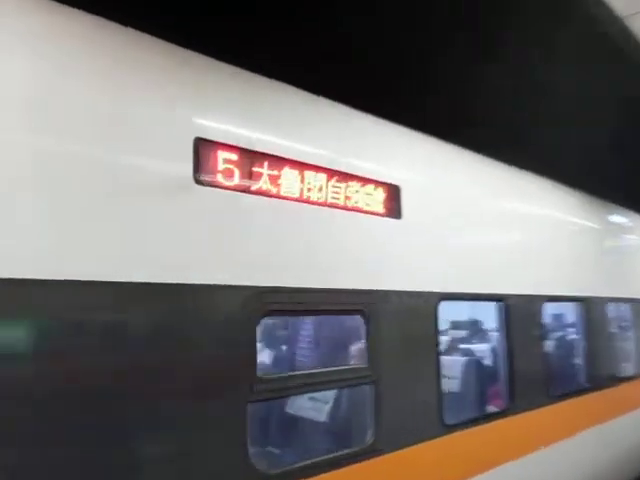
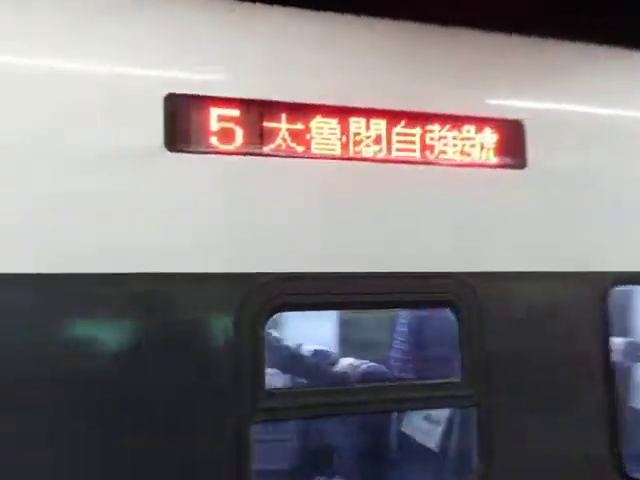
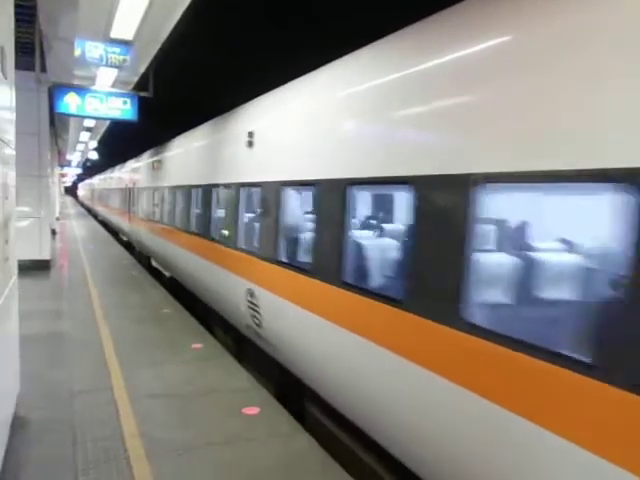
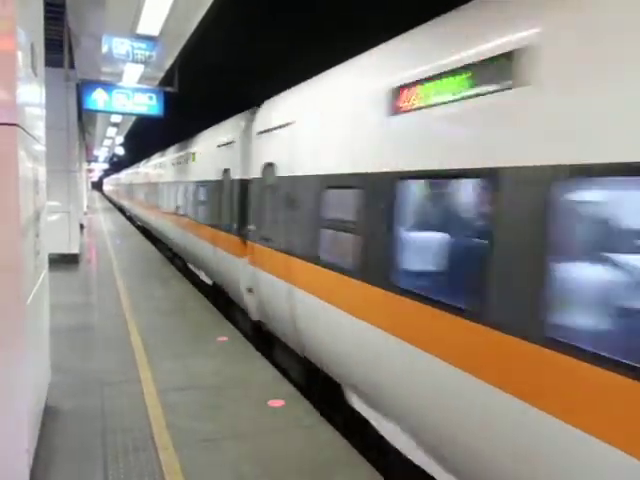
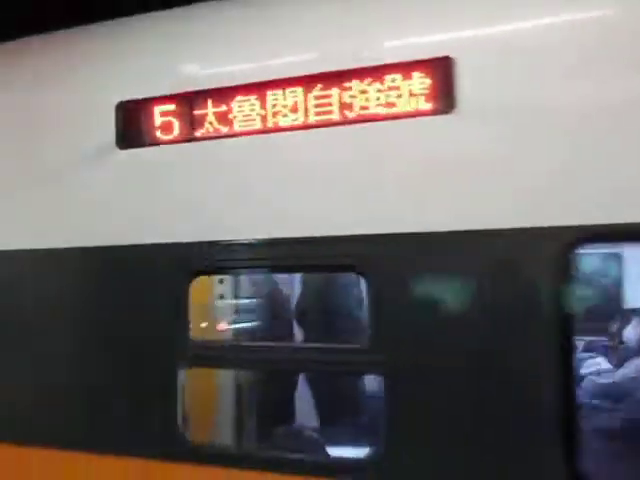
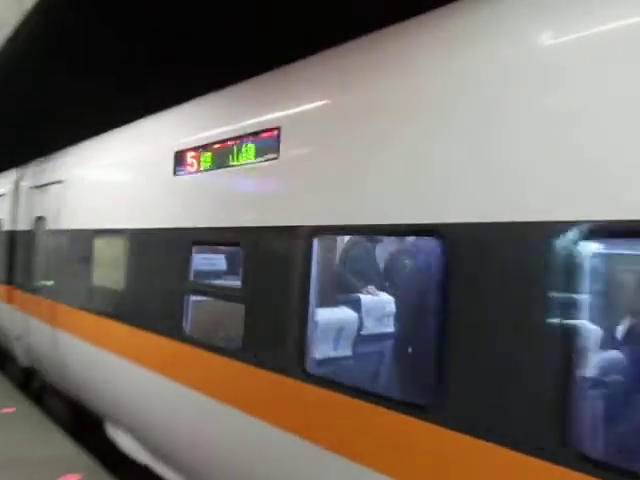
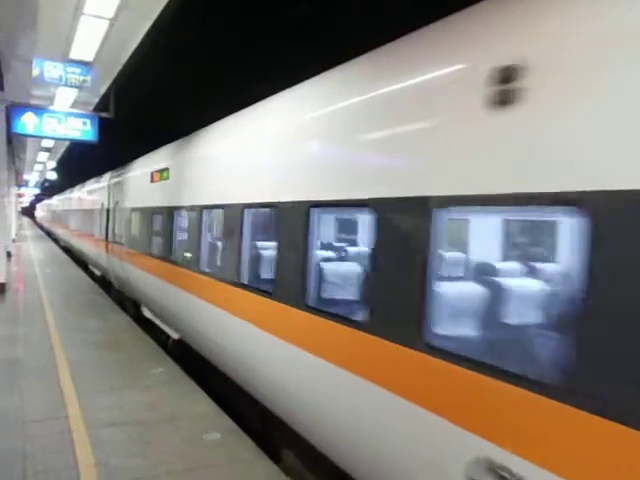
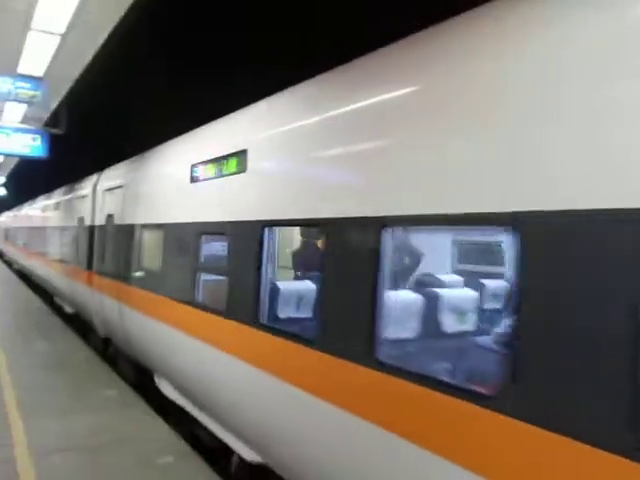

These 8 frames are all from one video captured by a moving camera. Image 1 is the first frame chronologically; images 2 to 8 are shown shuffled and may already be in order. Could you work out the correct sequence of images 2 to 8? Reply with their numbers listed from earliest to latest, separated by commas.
2, 5, 6, 8, 7, 3, 4
